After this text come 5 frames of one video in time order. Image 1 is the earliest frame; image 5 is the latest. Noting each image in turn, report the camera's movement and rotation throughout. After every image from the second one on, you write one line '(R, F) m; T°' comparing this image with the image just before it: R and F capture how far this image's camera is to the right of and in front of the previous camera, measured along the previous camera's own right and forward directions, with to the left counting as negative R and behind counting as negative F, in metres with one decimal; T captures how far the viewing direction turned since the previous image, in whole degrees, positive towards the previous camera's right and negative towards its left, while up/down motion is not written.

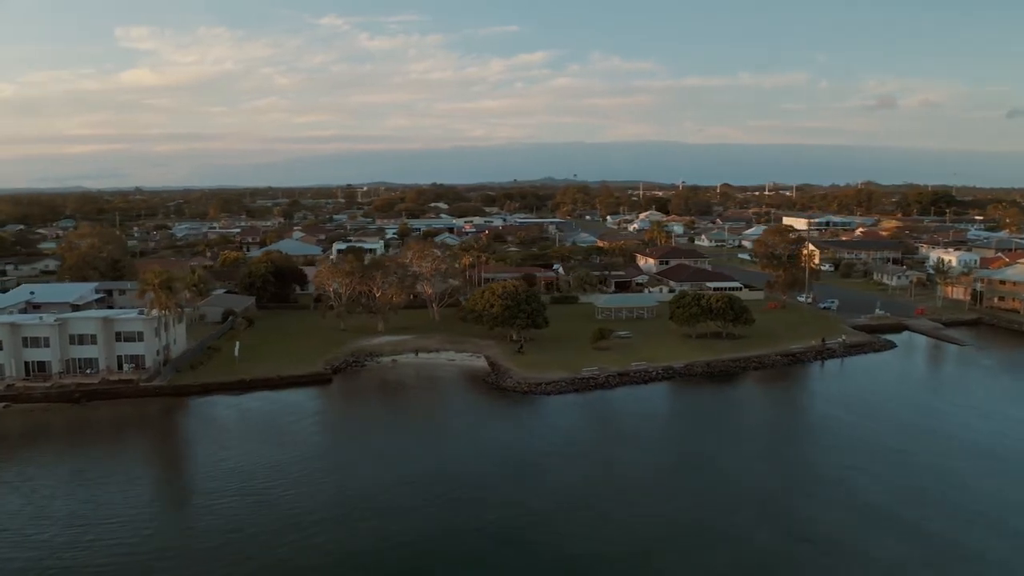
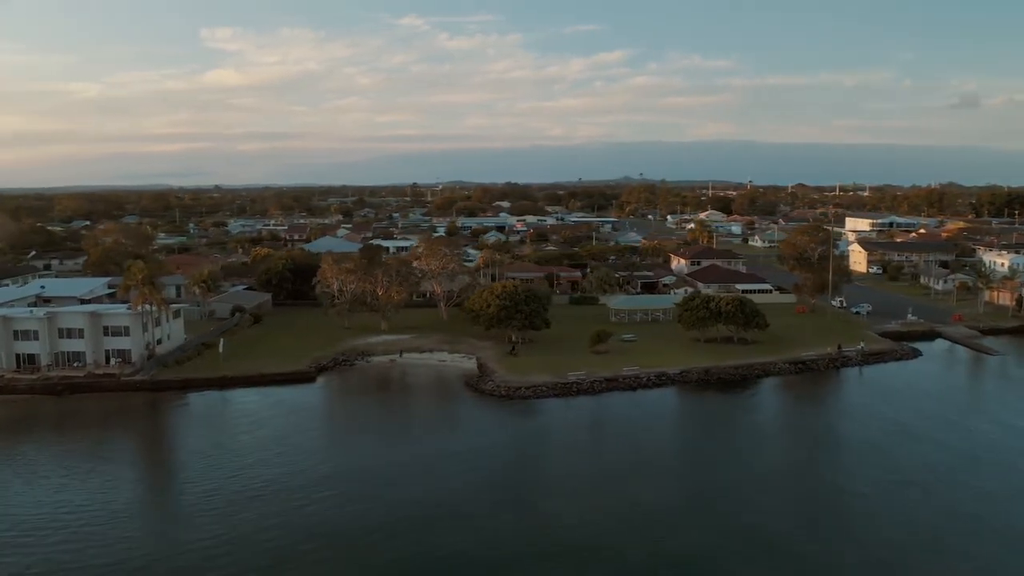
(+2.1, +1.2) m; -4°
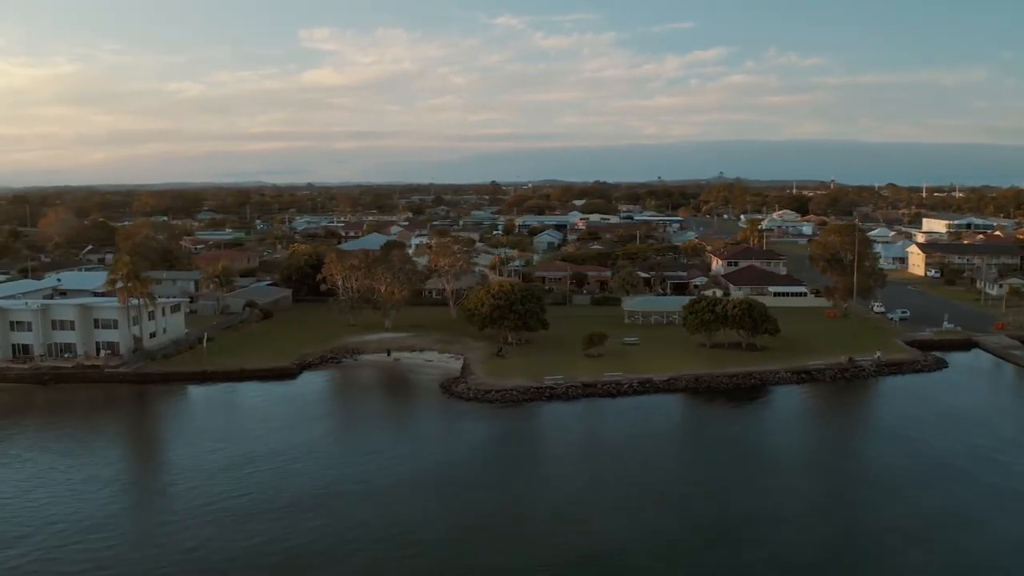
(+2.4, +1.2) m; -5°
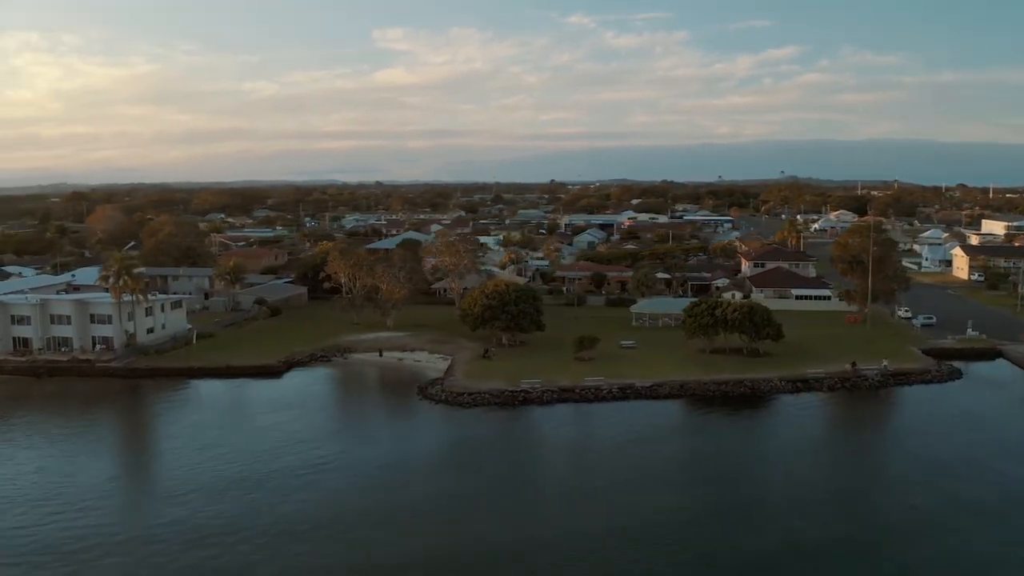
(+1.8, +0.7) m; -4°
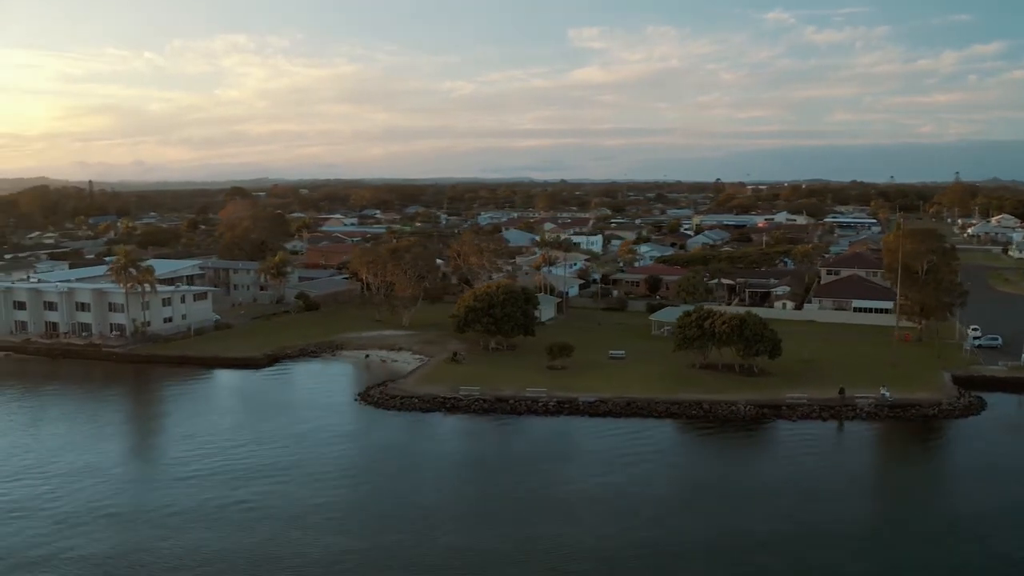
(+4.6, +1.5) m; -11°
